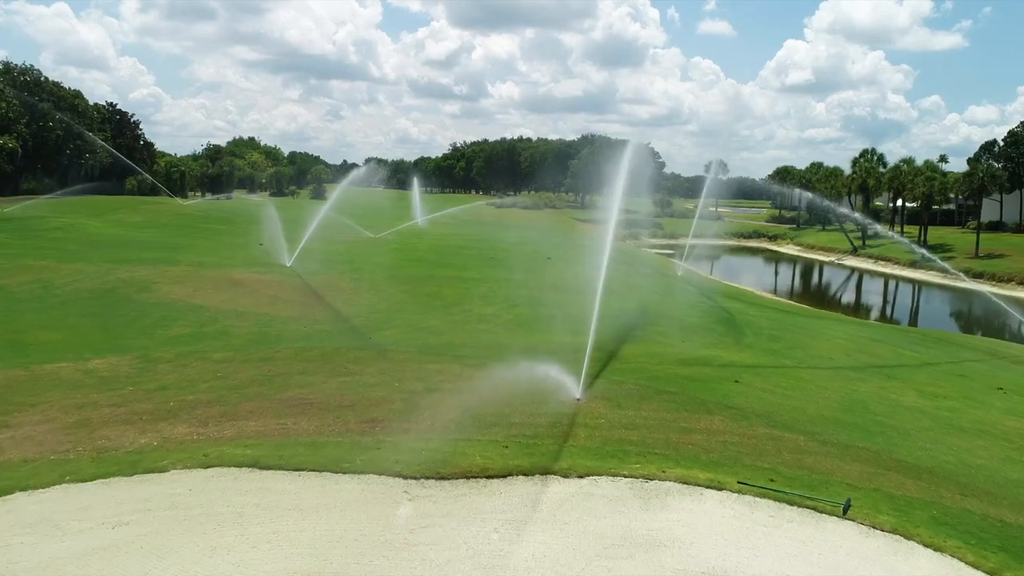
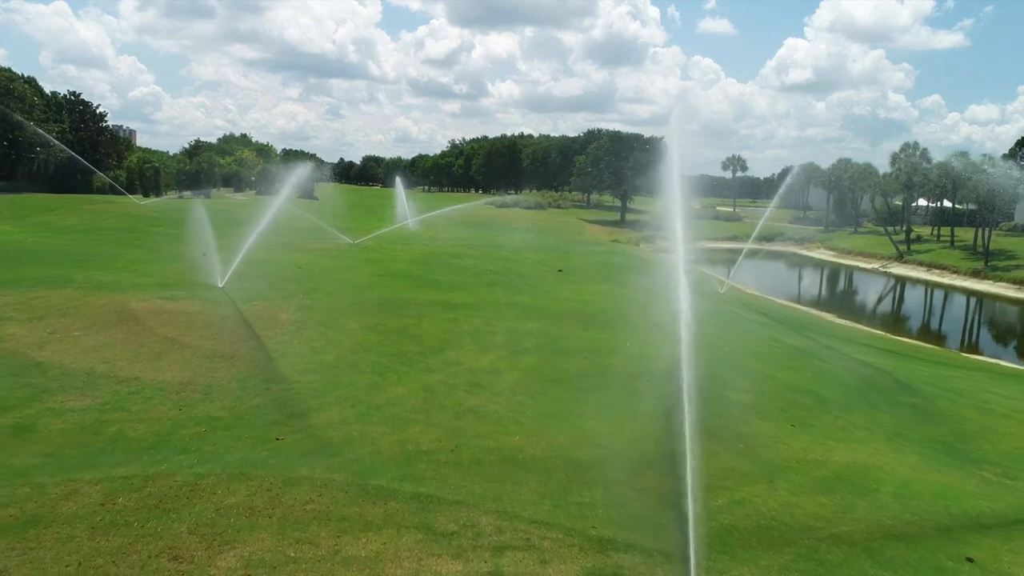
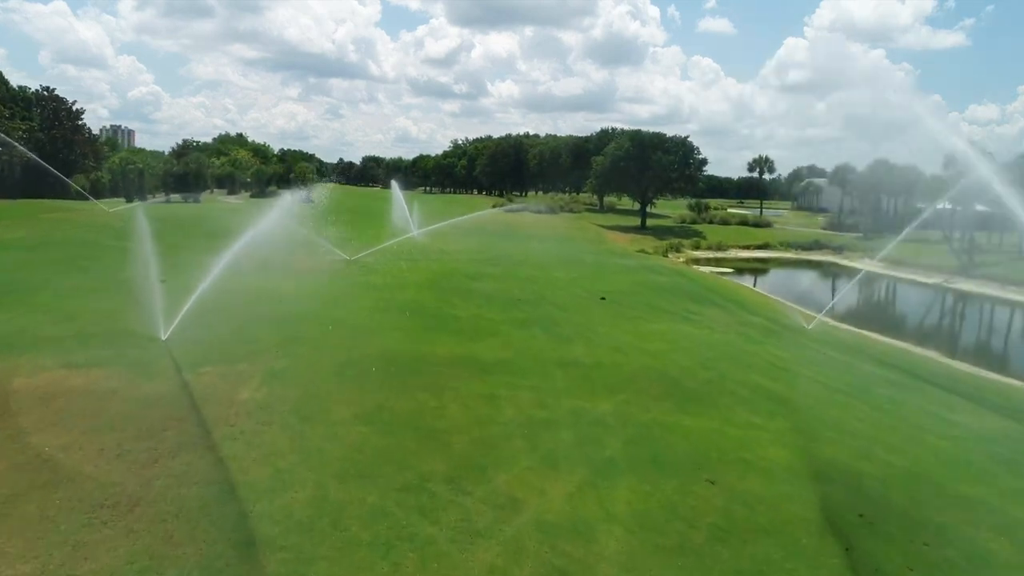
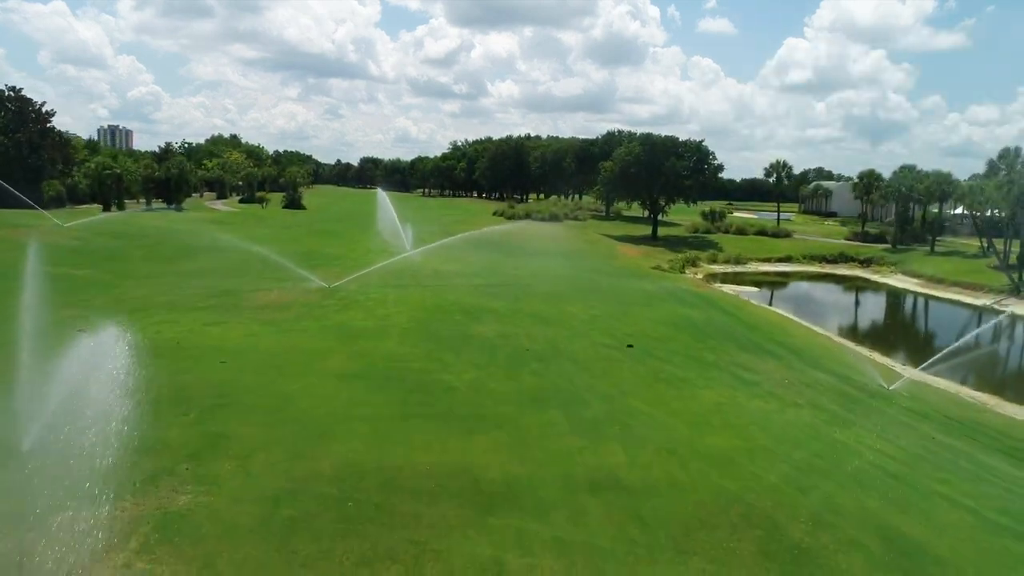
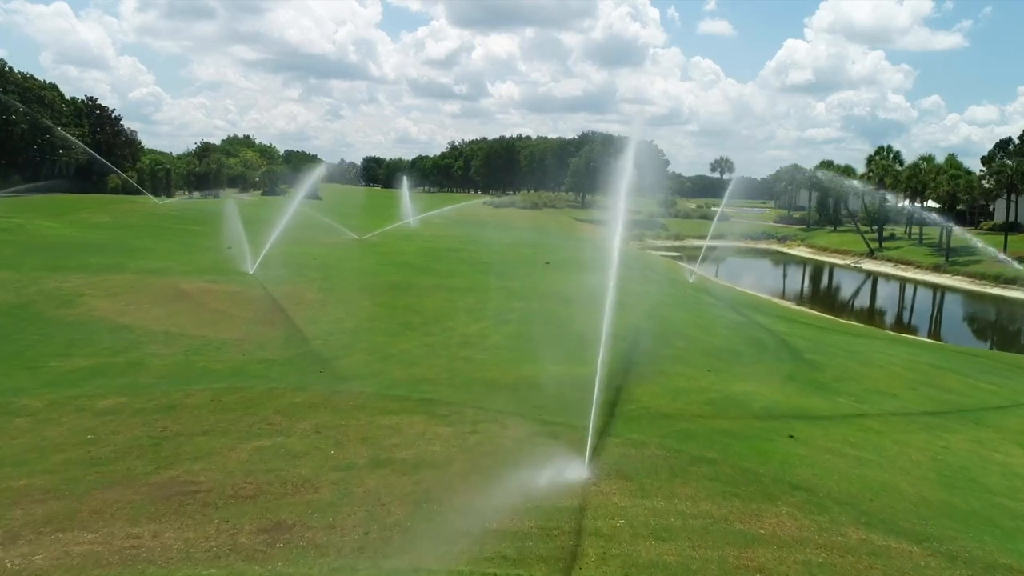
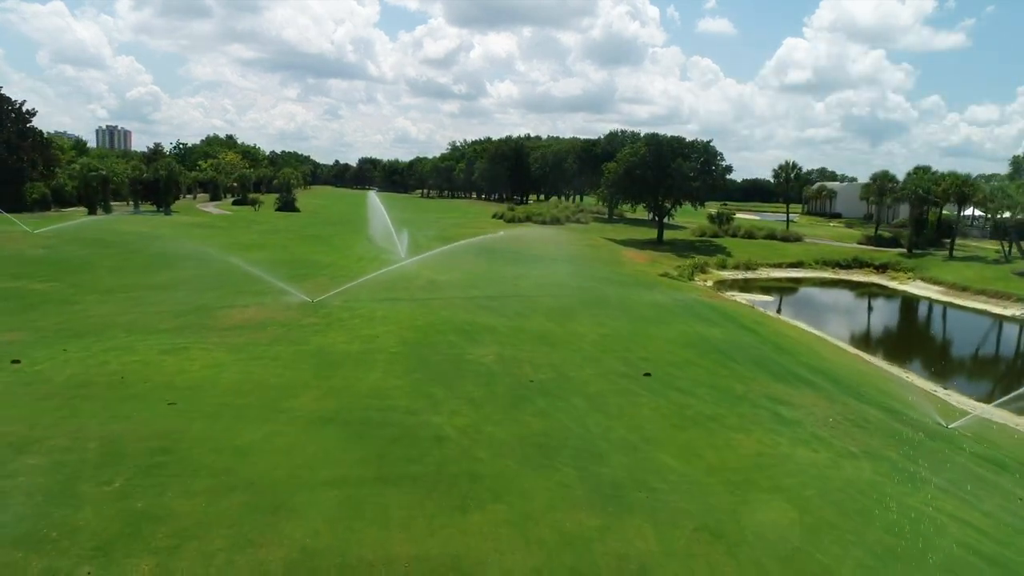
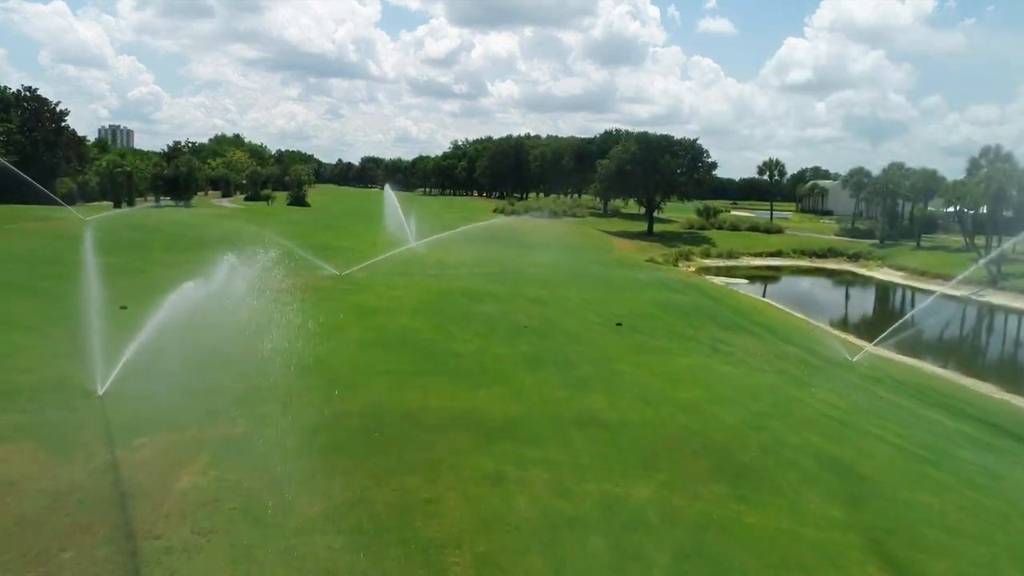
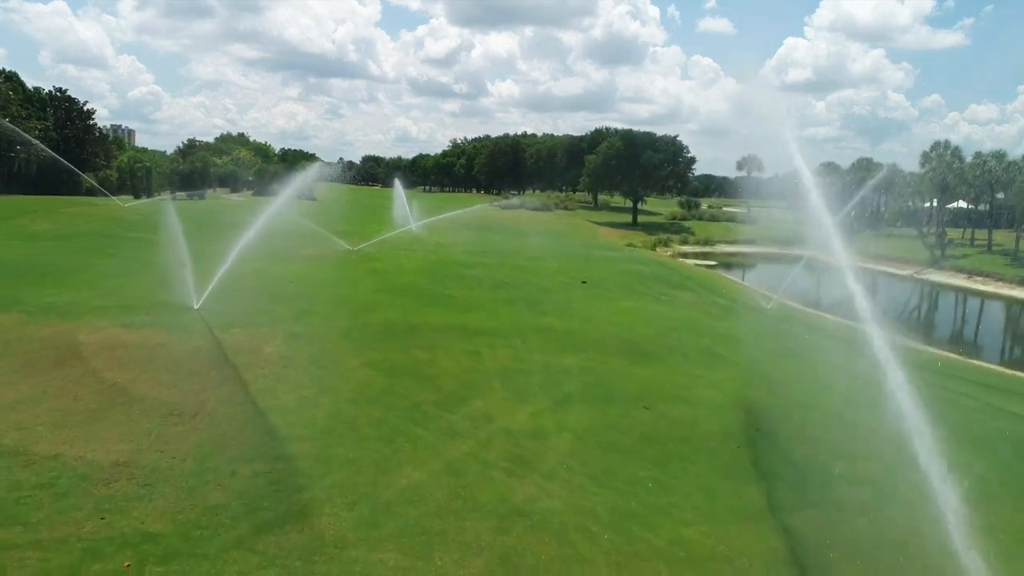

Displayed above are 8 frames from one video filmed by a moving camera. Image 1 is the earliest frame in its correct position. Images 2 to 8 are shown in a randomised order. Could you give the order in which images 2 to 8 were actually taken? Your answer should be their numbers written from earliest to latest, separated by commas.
5, 2, 8, 3, 7, 4, 6
